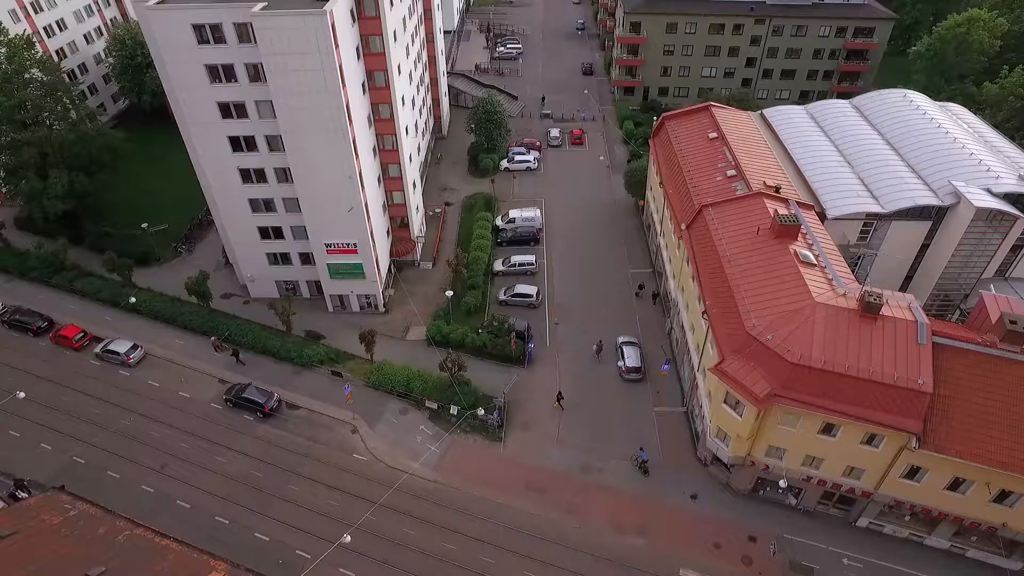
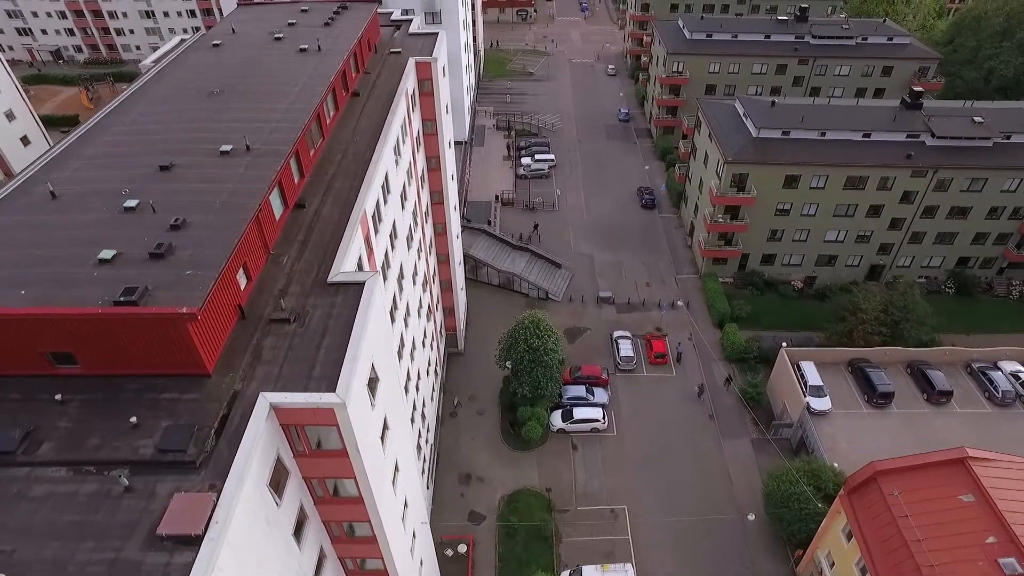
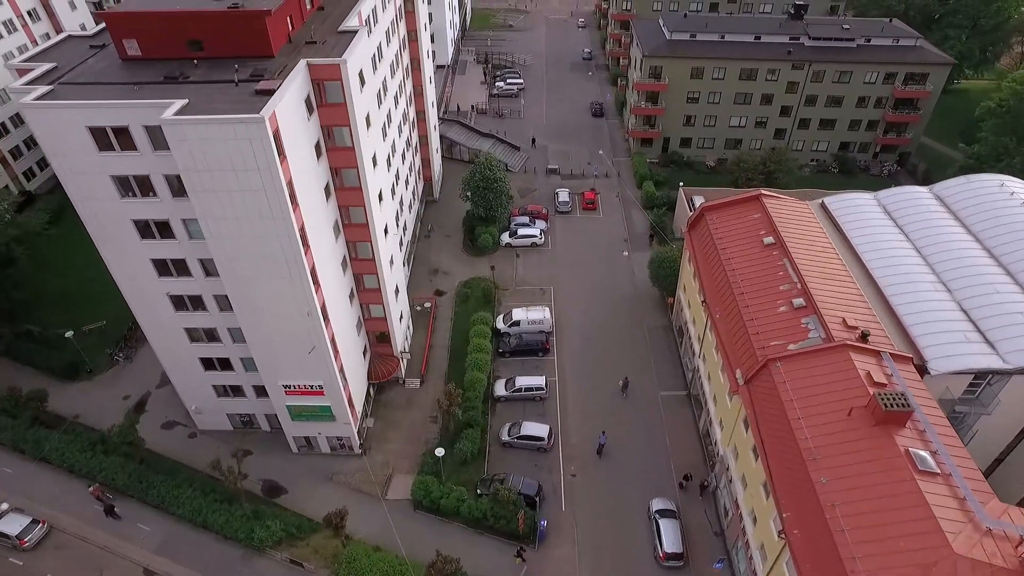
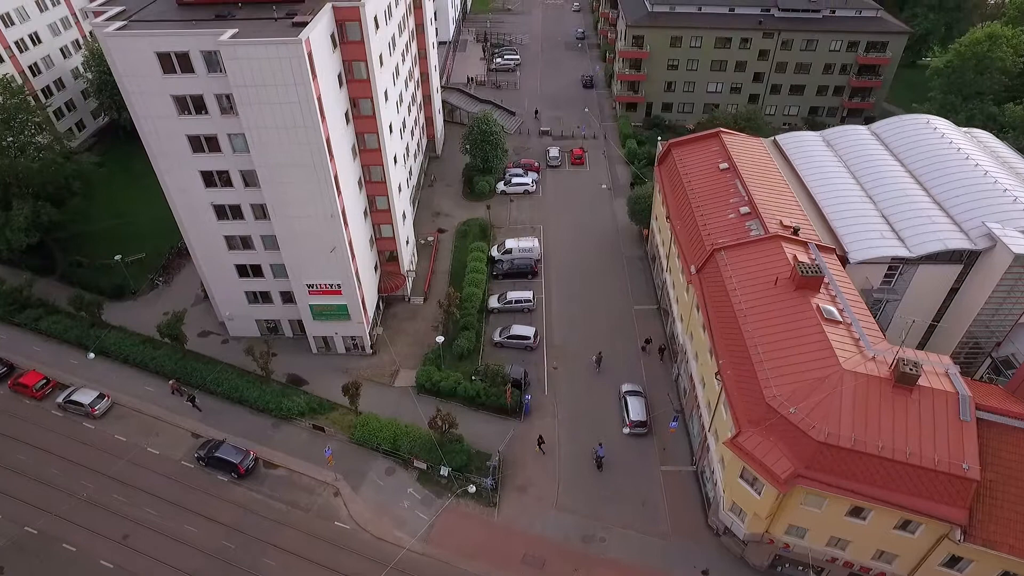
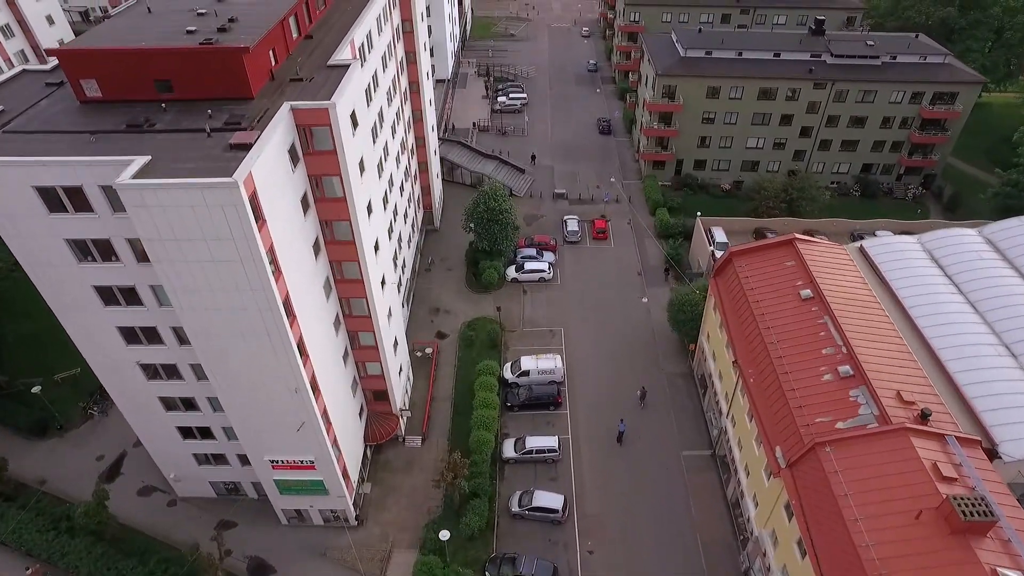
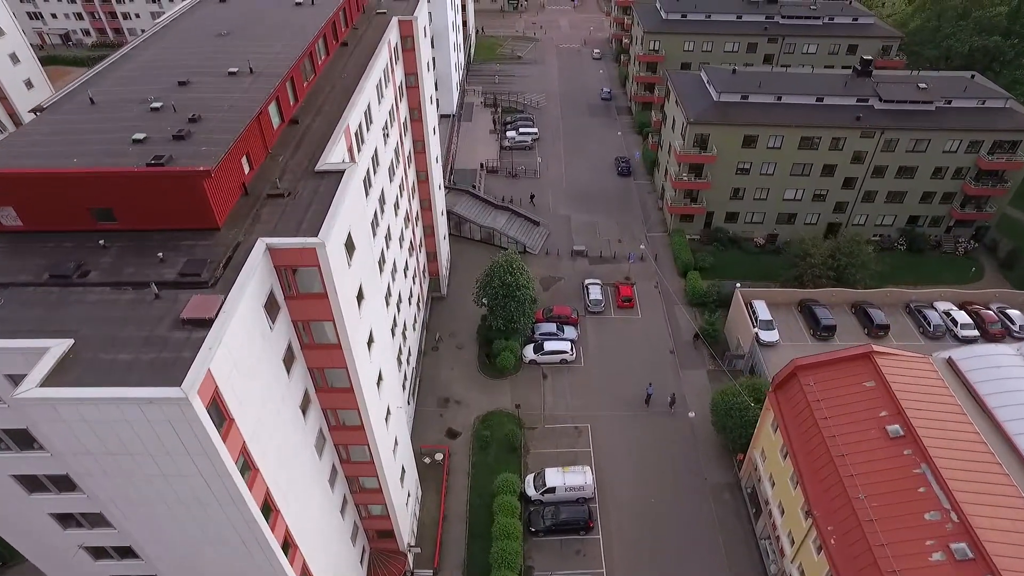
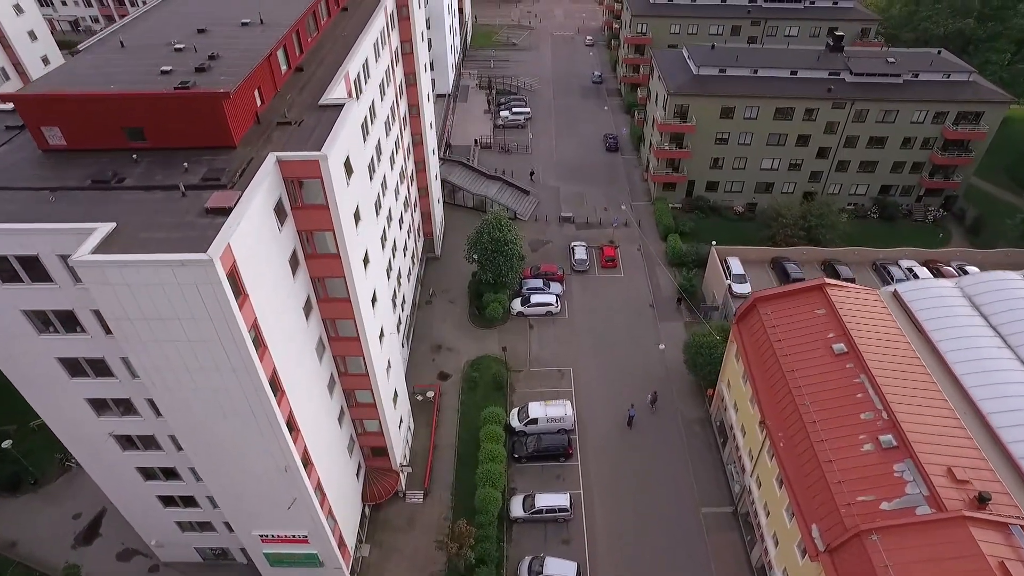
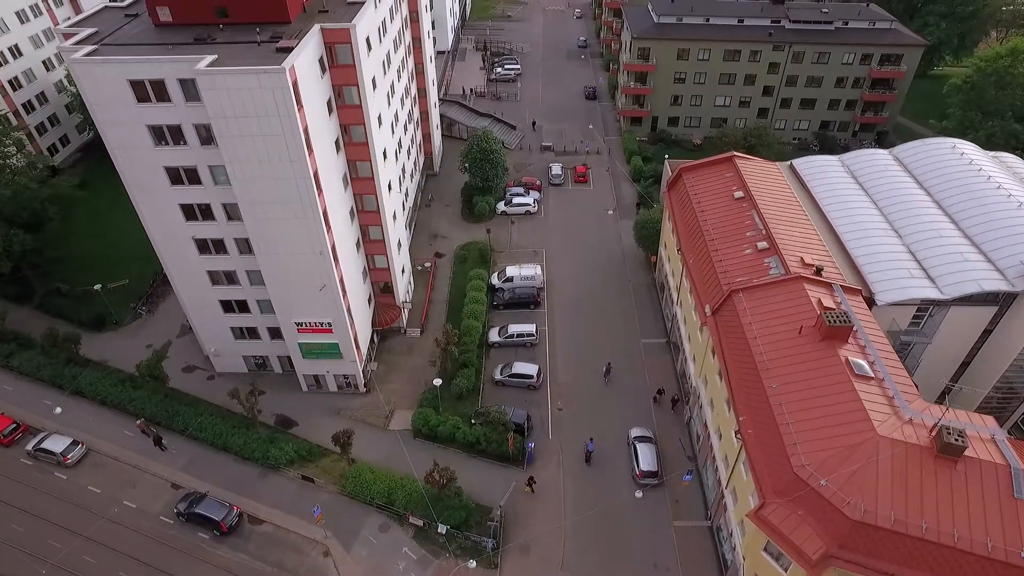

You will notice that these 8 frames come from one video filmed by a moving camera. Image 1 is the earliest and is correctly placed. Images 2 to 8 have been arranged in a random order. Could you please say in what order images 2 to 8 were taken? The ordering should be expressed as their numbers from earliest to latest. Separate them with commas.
4, 8, 3, 5, 7, 6, 2
